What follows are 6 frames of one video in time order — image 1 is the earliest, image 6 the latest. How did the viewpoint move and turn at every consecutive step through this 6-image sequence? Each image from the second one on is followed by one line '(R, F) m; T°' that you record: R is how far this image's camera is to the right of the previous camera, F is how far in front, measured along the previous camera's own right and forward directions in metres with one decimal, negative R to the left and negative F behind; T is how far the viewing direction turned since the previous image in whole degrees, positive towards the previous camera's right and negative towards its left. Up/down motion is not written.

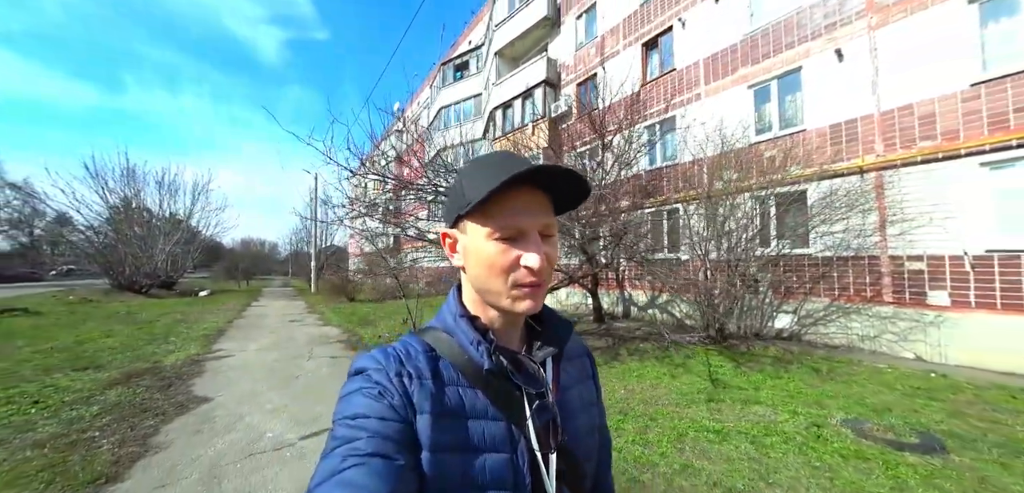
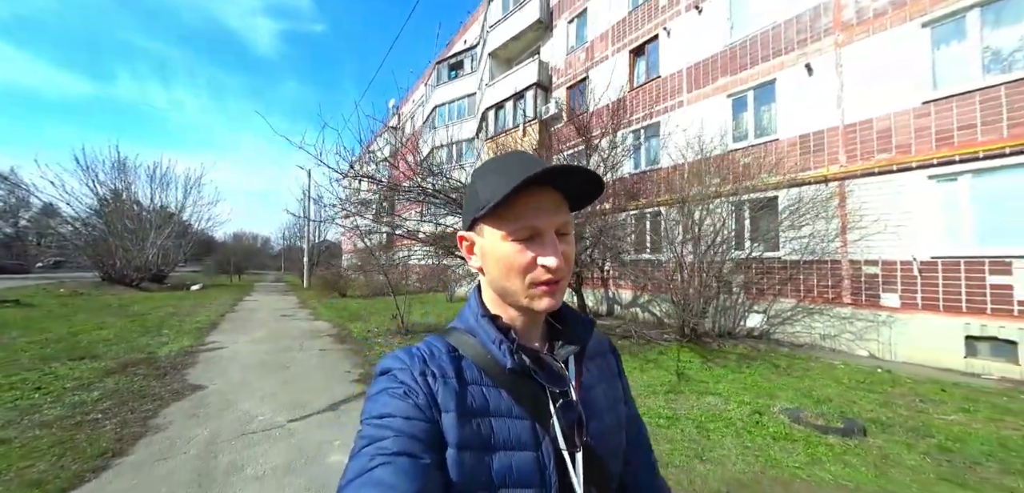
(+0.3, -0.4) m; +1°
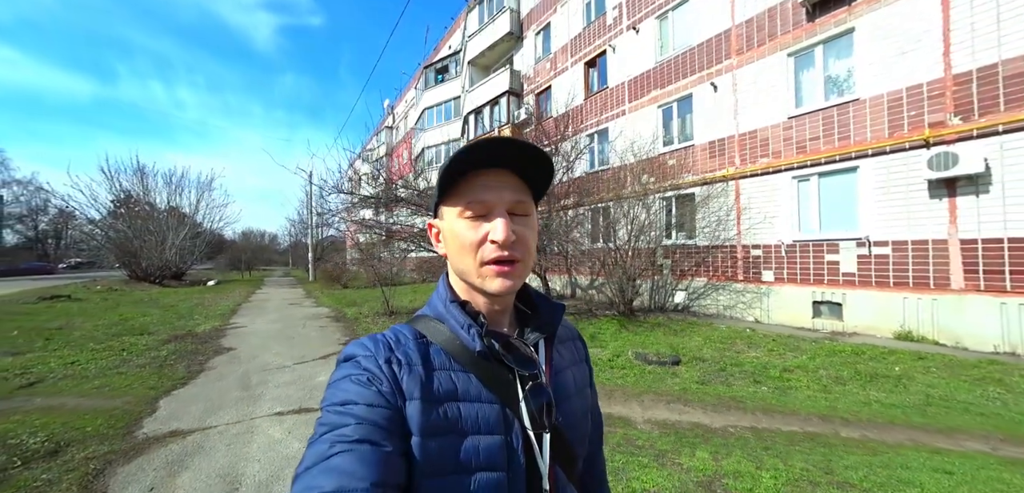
(+1.4, -2.2) m; -1°
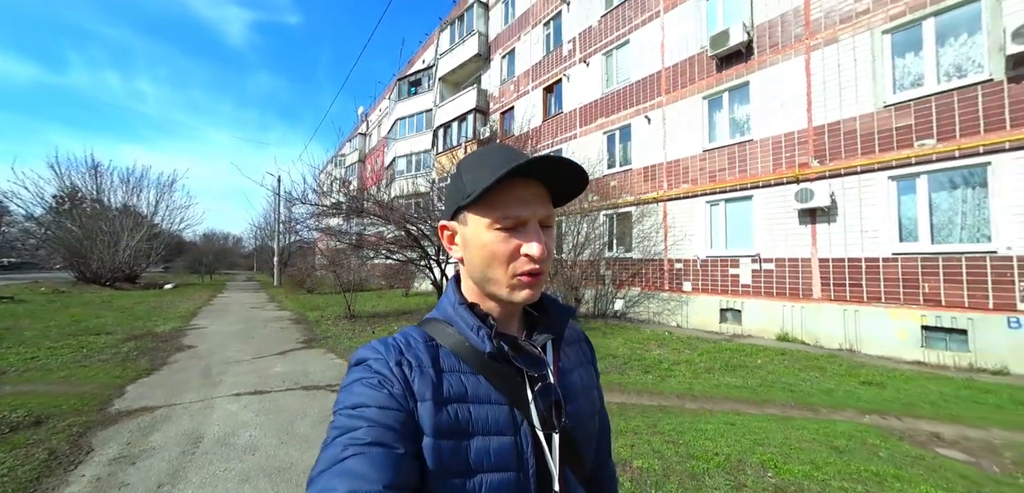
(+0.7, -1.1) m; +4°
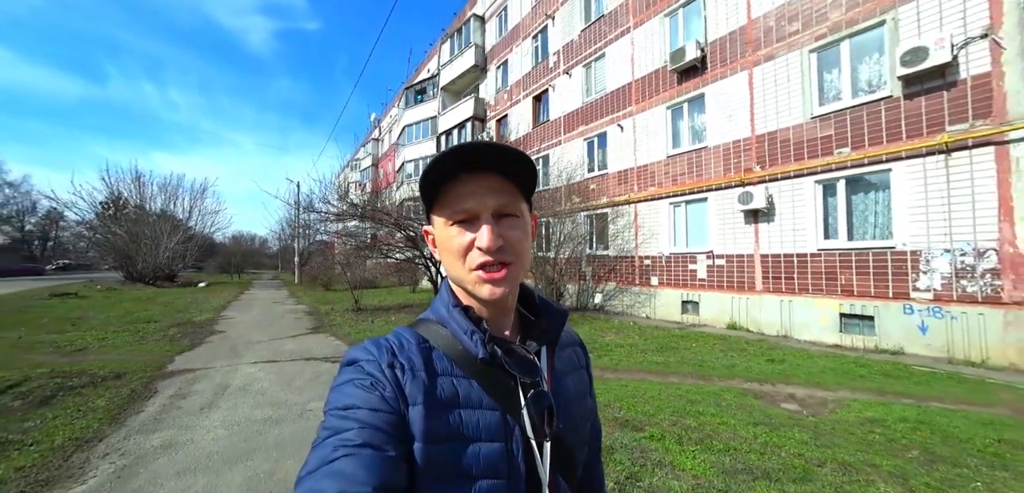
(+1.2, -1.4) m; -3°
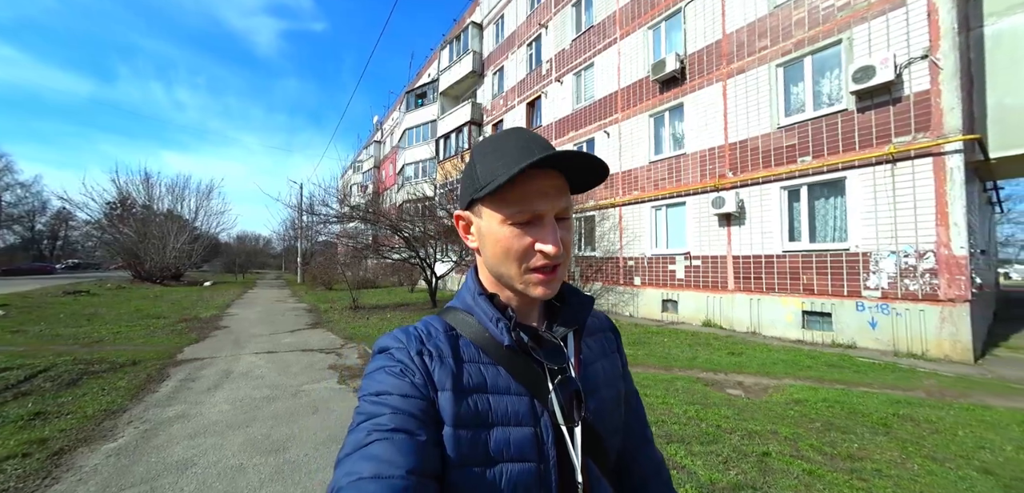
(+0.5, -0.6) m; 0°
